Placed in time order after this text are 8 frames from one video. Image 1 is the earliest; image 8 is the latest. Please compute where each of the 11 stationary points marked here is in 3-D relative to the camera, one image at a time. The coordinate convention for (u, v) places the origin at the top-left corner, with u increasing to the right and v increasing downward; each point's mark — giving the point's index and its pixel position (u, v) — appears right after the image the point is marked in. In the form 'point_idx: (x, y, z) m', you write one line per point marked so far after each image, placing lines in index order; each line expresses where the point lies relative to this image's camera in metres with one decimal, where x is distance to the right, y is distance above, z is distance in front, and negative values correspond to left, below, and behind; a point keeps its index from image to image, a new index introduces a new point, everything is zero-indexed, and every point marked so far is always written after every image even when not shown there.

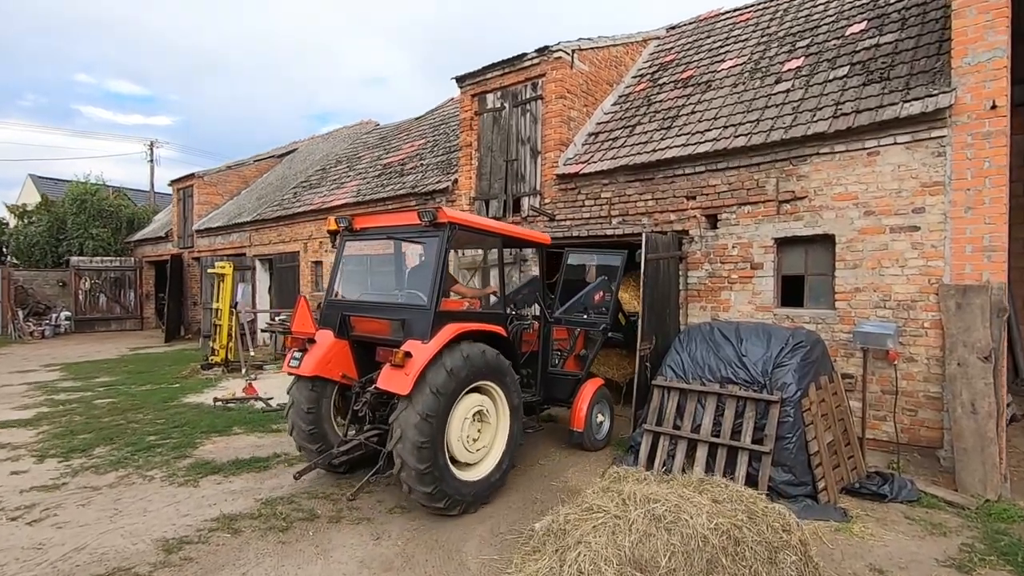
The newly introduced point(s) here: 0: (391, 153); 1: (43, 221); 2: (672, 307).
0: (-2.6, +2.9, +12.2) m
1: (-15.8, +2.3, +18.9) m
2: (+1.8, -0.2, +6.3) m
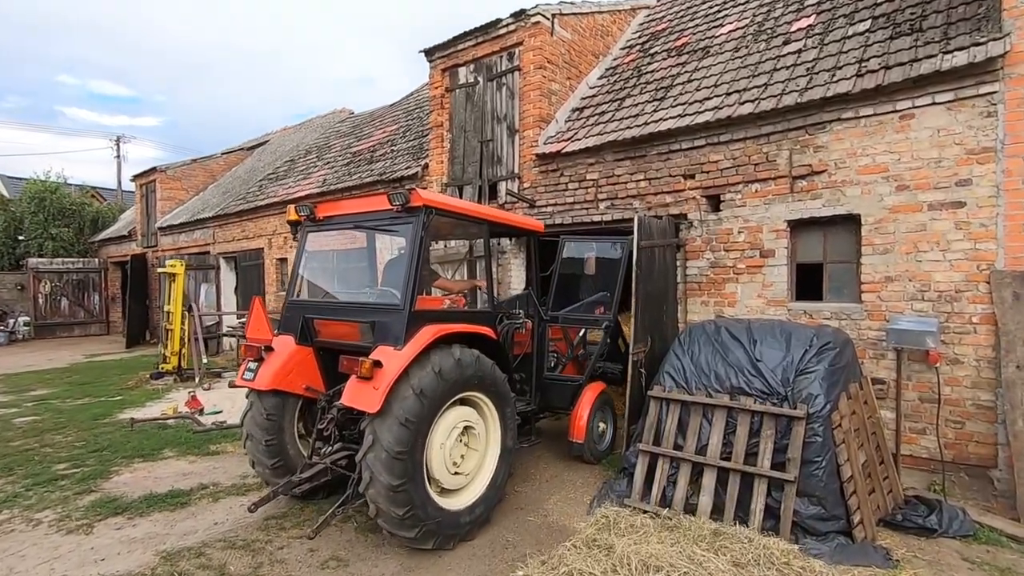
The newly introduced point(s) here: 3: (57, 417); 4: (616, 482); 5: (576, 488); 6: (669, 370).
0: (-3.0, +2.9, +11.3) m
1: (-16.3, +2.2, +17.9) m
2: (+1.5, -0.2, +5.4) m
3: (-5.5, -1.6, +6.8) m
4: (+0.8, -1.6, +4.6) m
5: (+0.5, -1.6, +4.6) m
6: (+1.2, -0.6, +4.4) m
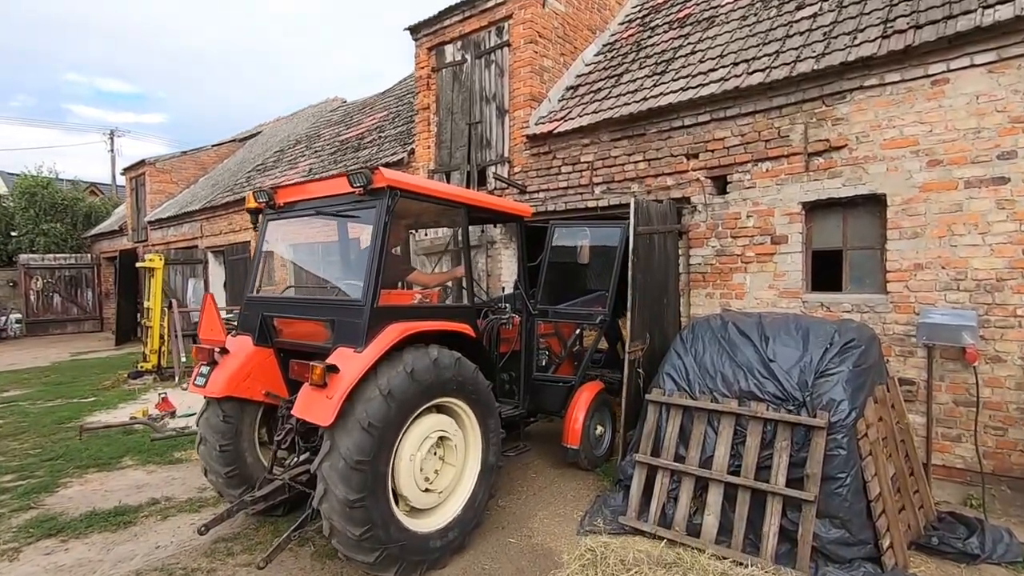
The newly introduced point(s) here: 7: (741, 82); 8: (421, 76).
0: (-3.1, +3.1, +10.8) m
1: (-16.3, +2.2, +17.6) m
2: (+1.4, -0.1, +4.9) m
3: (-5.6, -1.5, +6.4) m
4: (+0.7, -1.5, +4.1) m
5: (+0.4, -1.6, +4.2) m
6: (+1.1, -0.6, +3.9) m
7: (+1.9, +1.7, +4.6) m
8: (-1.2, +2.8, +7.4) m
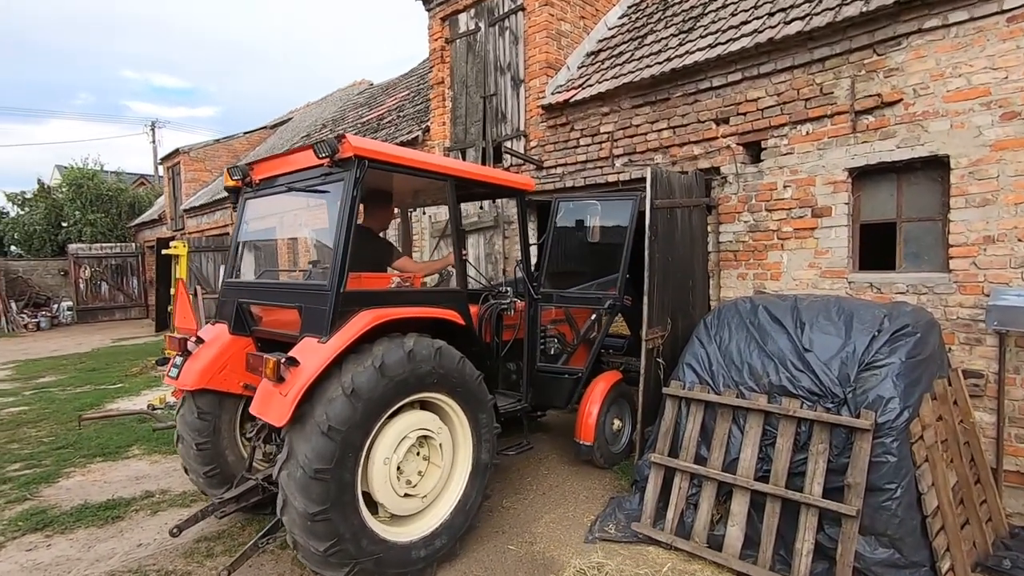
0: (-2.6, +3.3, +10.6) m
1: (-15.2, +2.6, +18.3) m
2: (+1.5, +0.1, +4.5) m
3: (-5.4, -1.4, +6.5) m
4: (+0.8, -1.4, +3.7) m
5: (+0.5, -1.5, +3.8) m
6: (+1.1, -0.5, +3.5) m
7: (+1.9, +1.8, +4.1) m
8: (-1.0, +3.0, +7.0) m
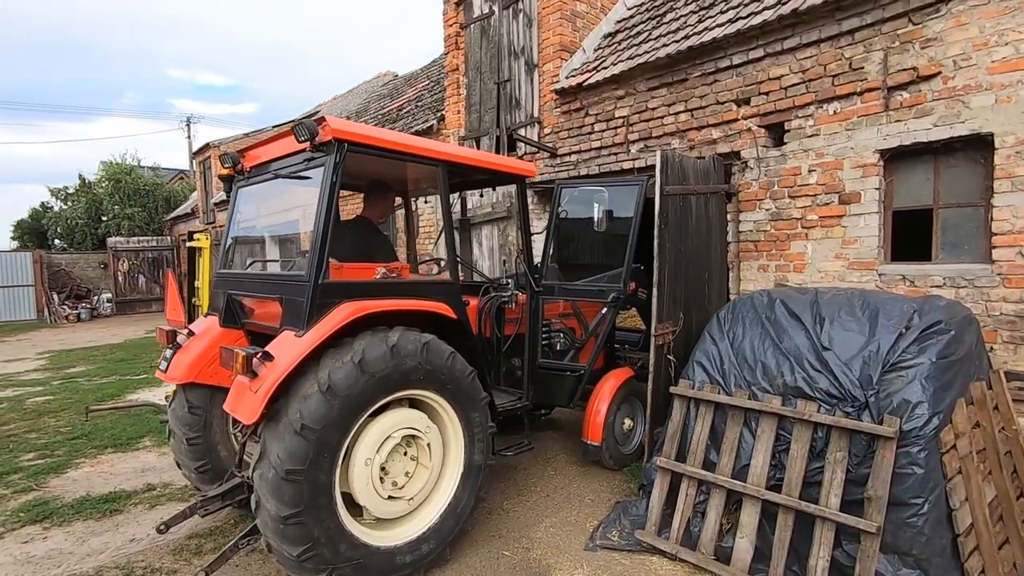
0: (-2.2, +3.5, +10.5) m
1: (-14.4, +2.9, +18.9) m
2: (+1.5, +0.1, +4.2) m
3: (-5.2, -1.3, +6.6) m
4: (+0.8, -1.3, +3.5) m
5: (+0.5, -1.4, +3.6) m
6: (+1.1, -0.4, +3.3) m
7: (+1.9, +1.9, +3.8) m
8: (-0.8, +3.1, +6.8) m
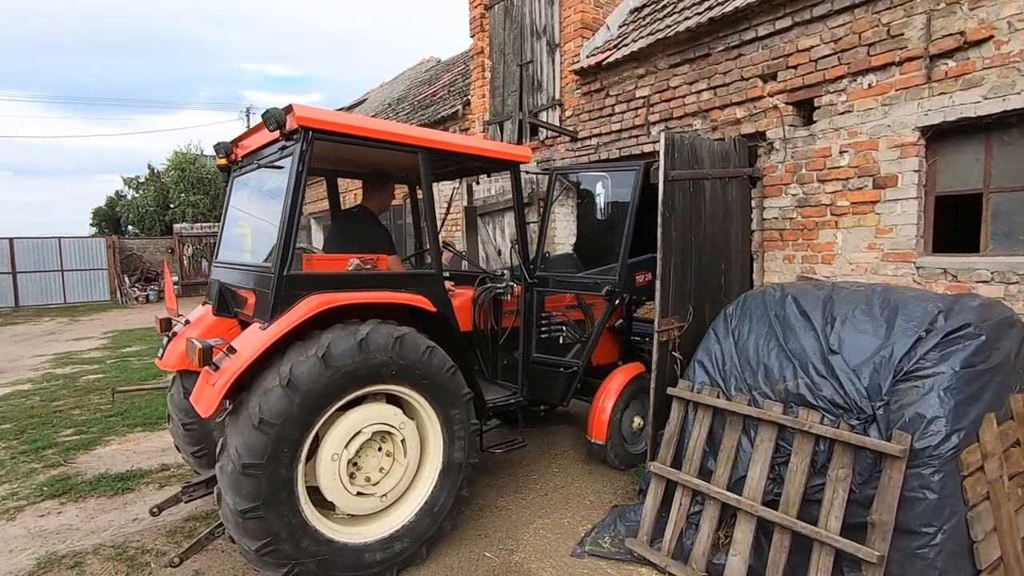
0: (-1.5, +3.7, +10.4) m
1: (-12.8, +3.4, +20.0) m
2: (+1.5, +0.2, +3.9) m
3: (-4.9, -1.1, +7.0) m
4: (+0.7, -1.3, +3.3) m
5: (+0.4, -1.3, +3.5) m
6: (+1.0, -0.4, +3.0) m
7: (+1.9, +1.9, +3.4) m
8: (-0.4, +3.2, +6.7) m
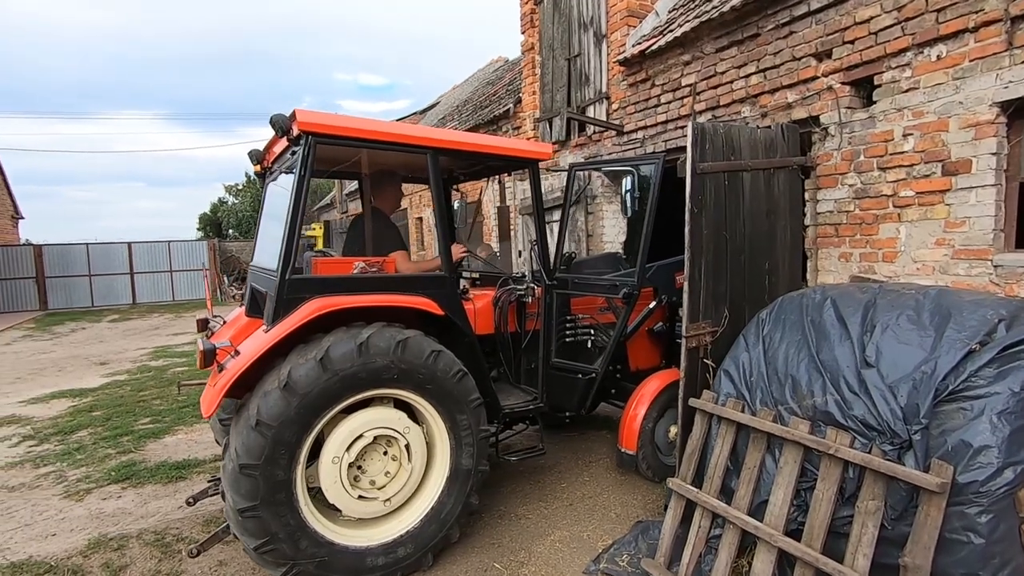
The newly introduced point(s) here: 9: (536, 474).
0: (-0.3, +3.7, +10.5) m
1: (-10.1, +3.5, +21.6) m
2: (+1.7, +0.2, +3.5) m
3: (-4.2, -1.1, +7.6) m
4: (+0.8, -1.3, +3.1) m
5: (+0.5, -1.4, +3.3) m
6: (+1.1, -0.4, +2.8) m
7: (+2.0, +1.9, +3.0) m
8: (+0.2, +3.2, +6.6) m
9: (+0.2, -1.3, +3.8) m
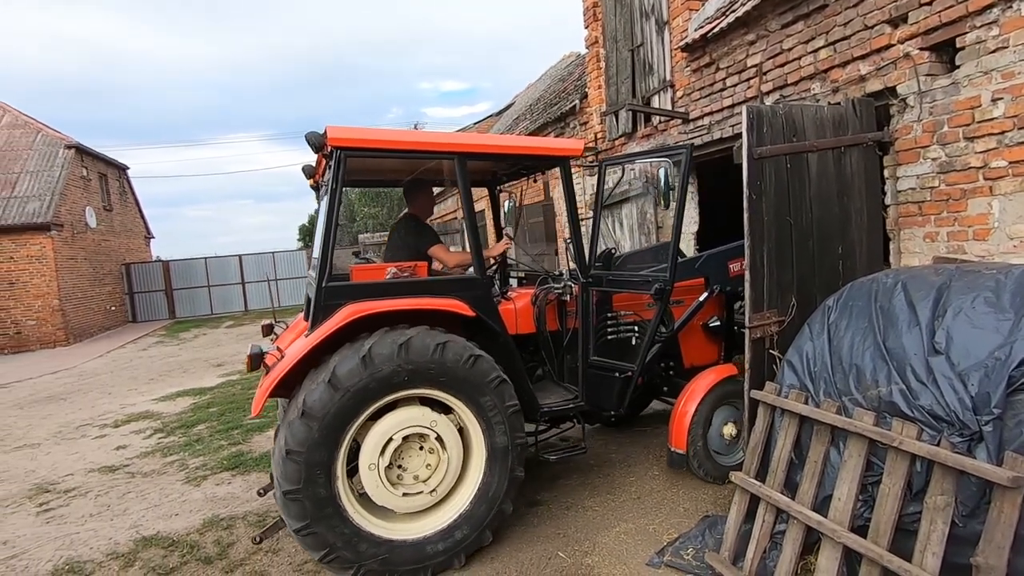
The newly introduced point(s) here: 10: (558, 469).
0: (+1.0, +3.8, +10.5) m
1: (-6.9, +3.3, +23.0) m
2: (+2.1, +0.3, +3.3) m
3: (-3.1, -1.2, +8.2) m
4: (+1.1, -1.2, +3.0) m
5: (+0.9, -1.3, +3.3) m
6: (+1.3, -0.3, +2.7) m
7: (+2.2, +2.0, +2.7) m
8: (+0.9, +3.3, +6.5) m
9: (+0.6, -1.2, +3.8) m
10: (+0.3, -1.2, +3.9) m
